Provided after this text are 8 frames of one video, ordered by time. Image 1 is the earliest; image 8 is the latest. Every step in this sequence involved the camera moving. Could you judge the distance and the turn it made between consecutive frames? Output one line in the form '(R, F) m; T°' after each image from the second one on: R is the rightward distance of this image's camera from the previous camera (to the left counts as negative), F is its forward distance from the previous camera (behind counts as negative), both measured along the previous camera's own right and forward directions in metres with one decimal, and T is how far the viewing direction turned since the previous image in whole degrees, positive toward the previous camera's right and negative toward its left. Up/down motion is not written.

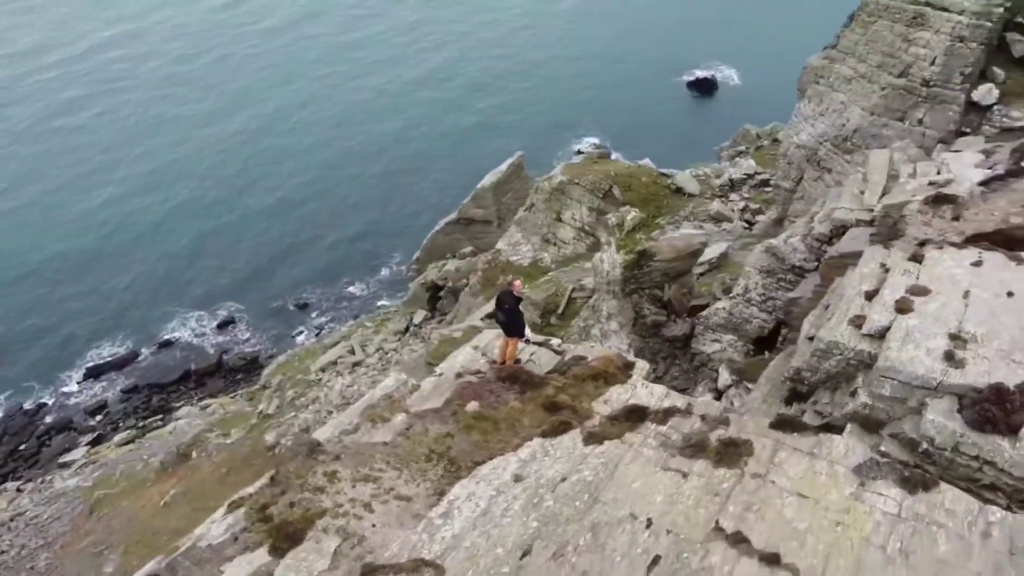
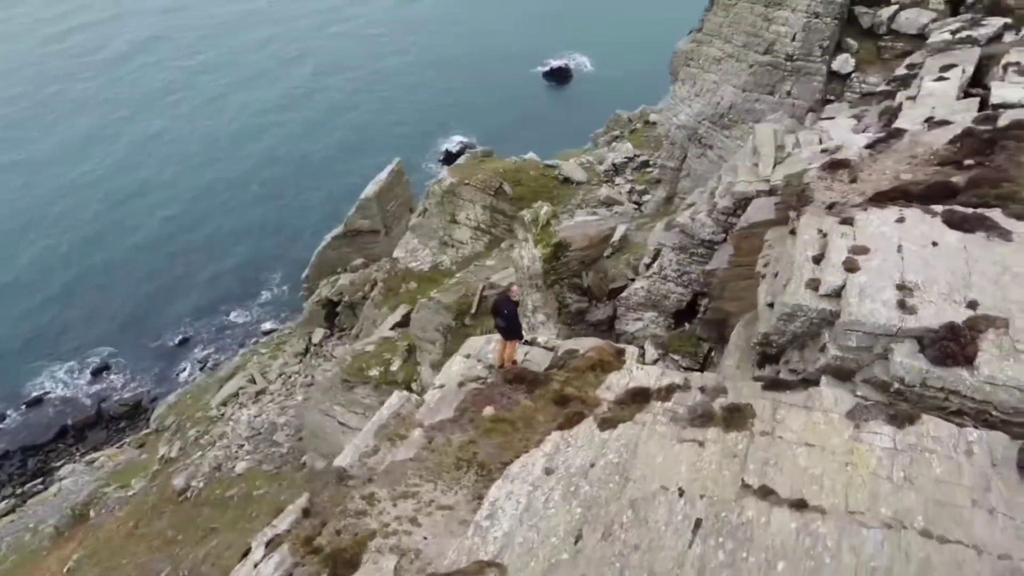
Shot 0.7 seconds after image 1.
(-0.9, -0.2) m; +9°
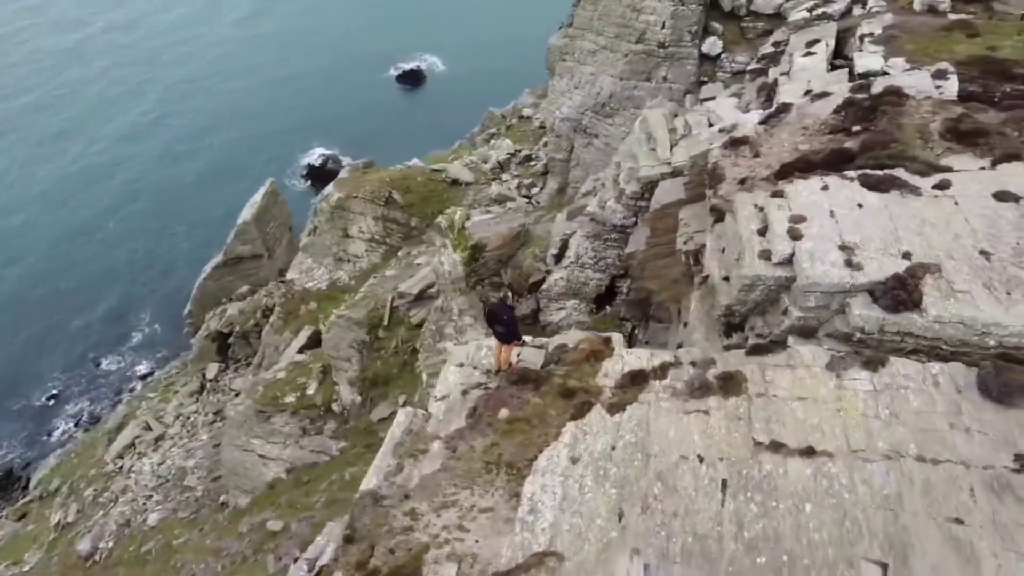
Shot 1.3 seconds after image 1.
(-1.0, -0.2) m; +9°
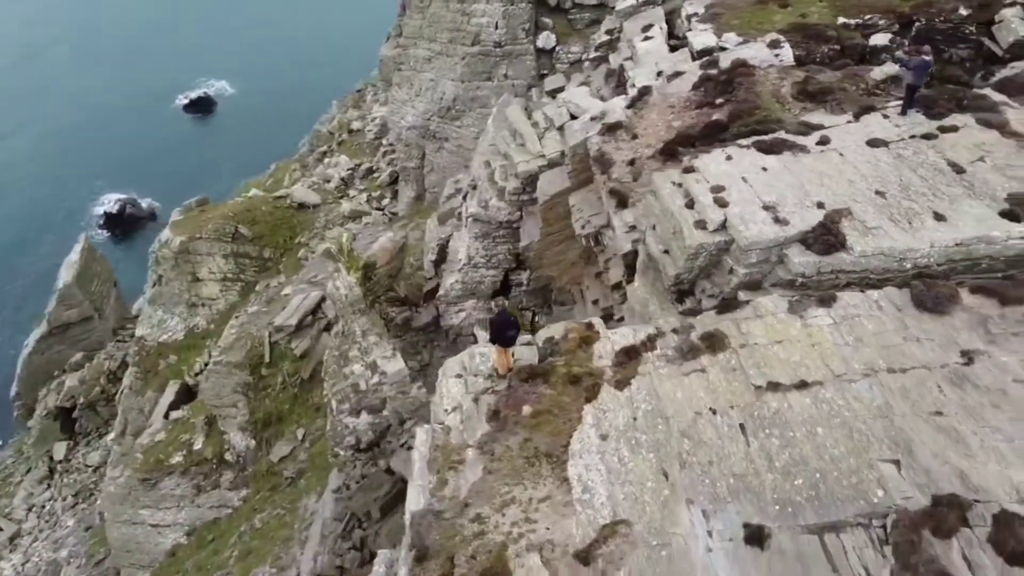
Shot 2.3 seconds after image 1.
(-1.5, -0.3) m; +12°
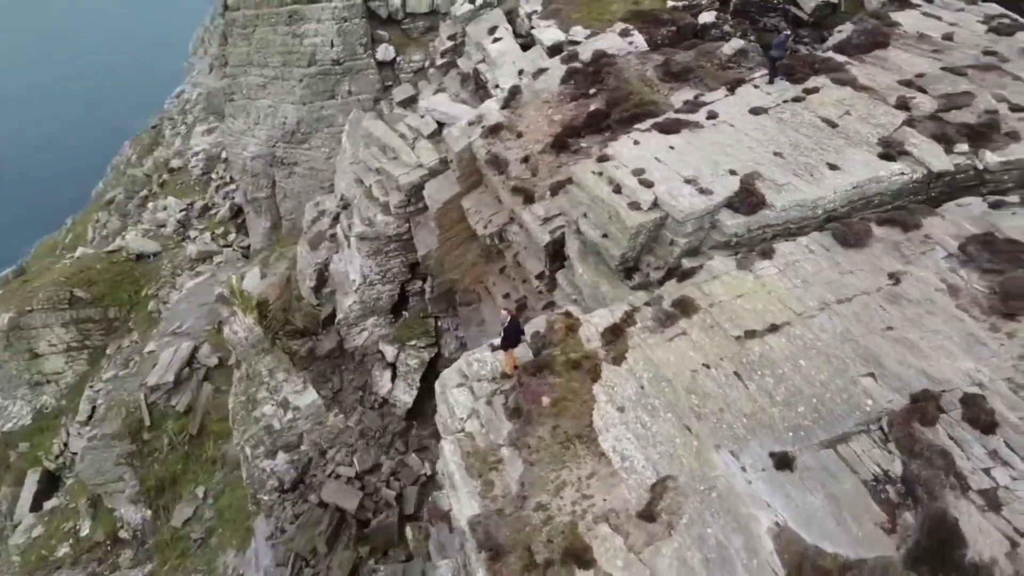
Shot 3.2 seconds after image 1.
(-1.6, -0.3) m; +13°
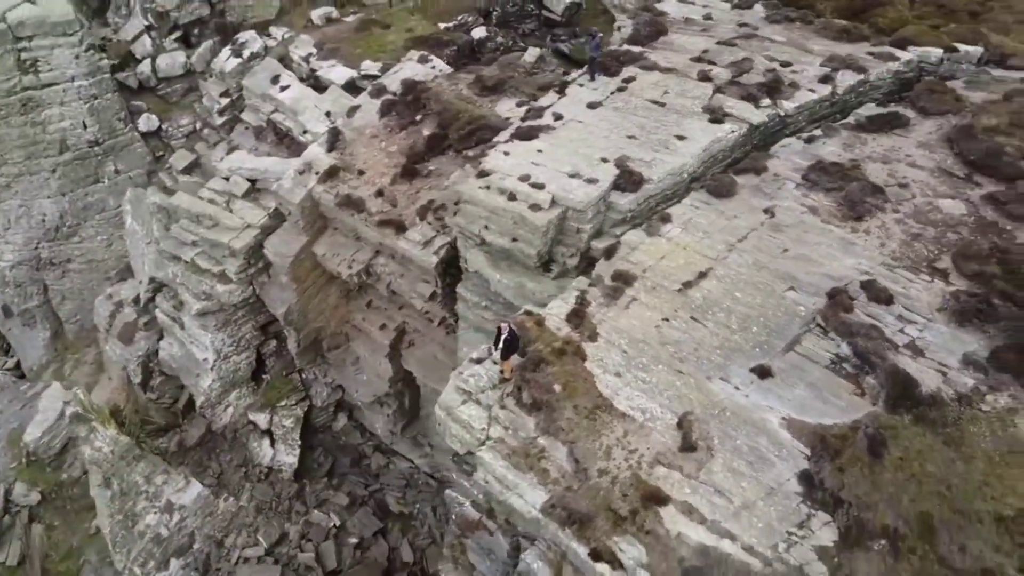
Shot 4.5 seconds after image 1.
(-2.6, -0.4) m; +19°
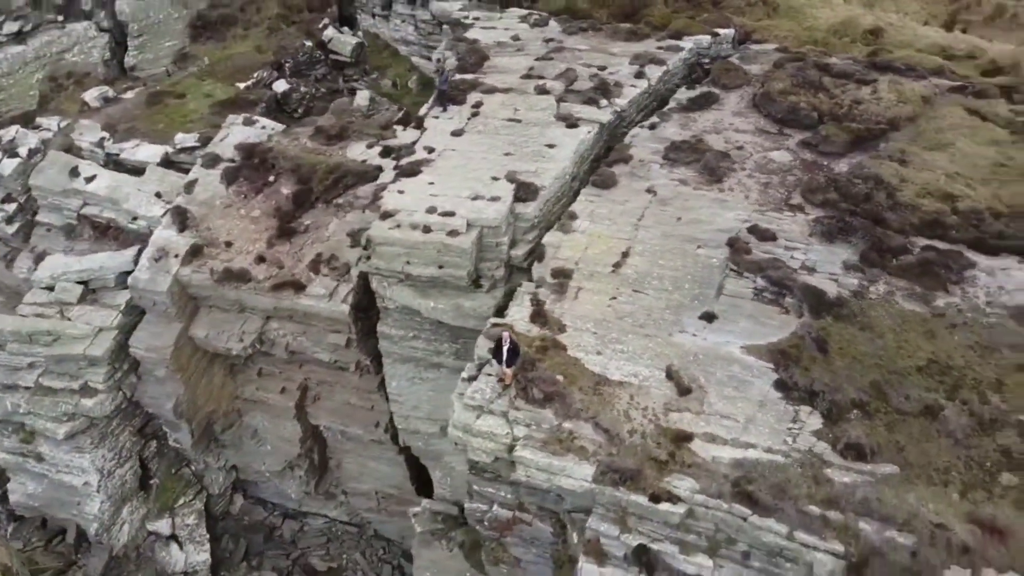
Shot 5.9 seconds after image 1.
(-2.9, -0.5) m; +19°
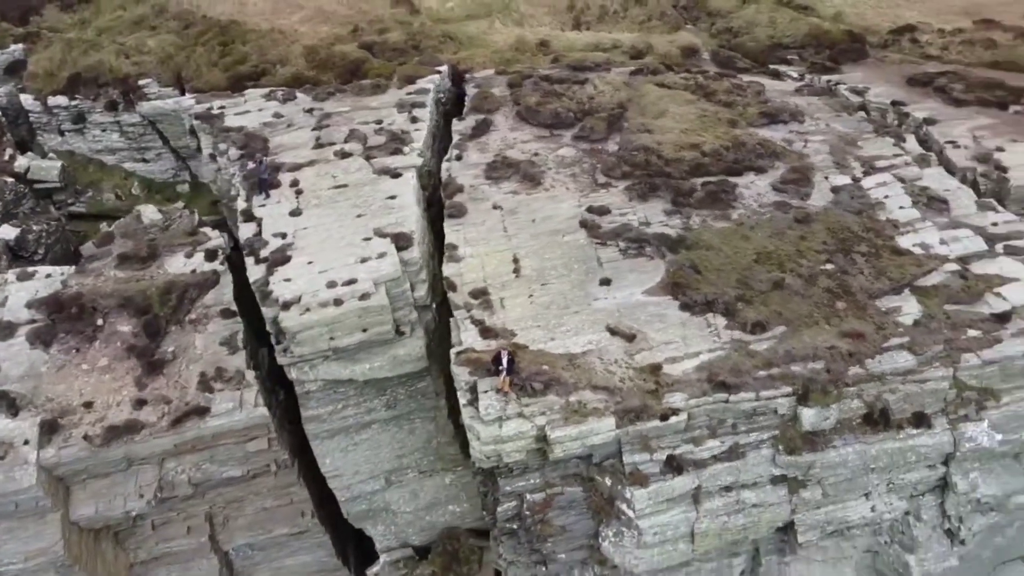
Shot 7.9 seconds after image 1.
(-5.0, -0.4) m; +29°
